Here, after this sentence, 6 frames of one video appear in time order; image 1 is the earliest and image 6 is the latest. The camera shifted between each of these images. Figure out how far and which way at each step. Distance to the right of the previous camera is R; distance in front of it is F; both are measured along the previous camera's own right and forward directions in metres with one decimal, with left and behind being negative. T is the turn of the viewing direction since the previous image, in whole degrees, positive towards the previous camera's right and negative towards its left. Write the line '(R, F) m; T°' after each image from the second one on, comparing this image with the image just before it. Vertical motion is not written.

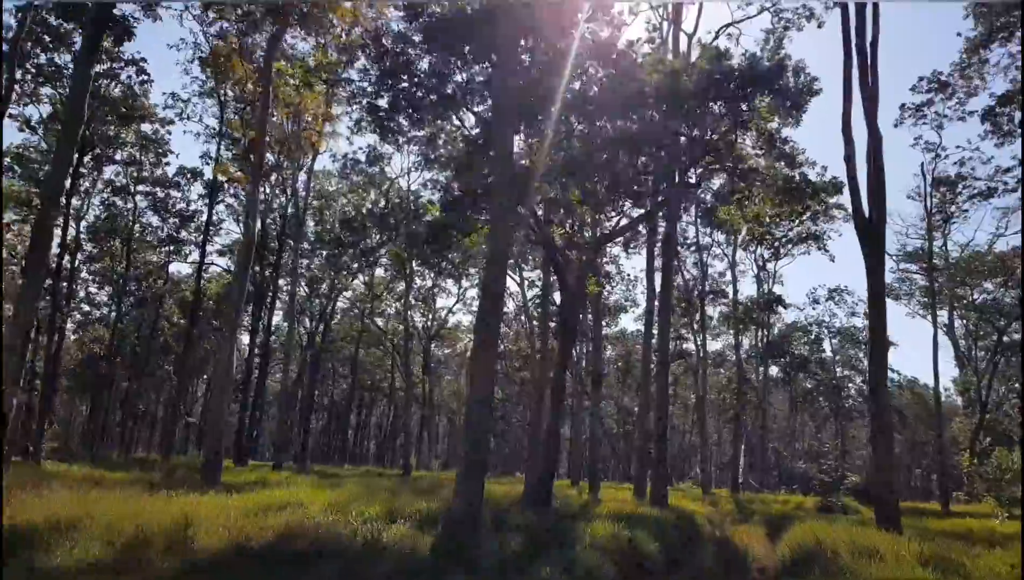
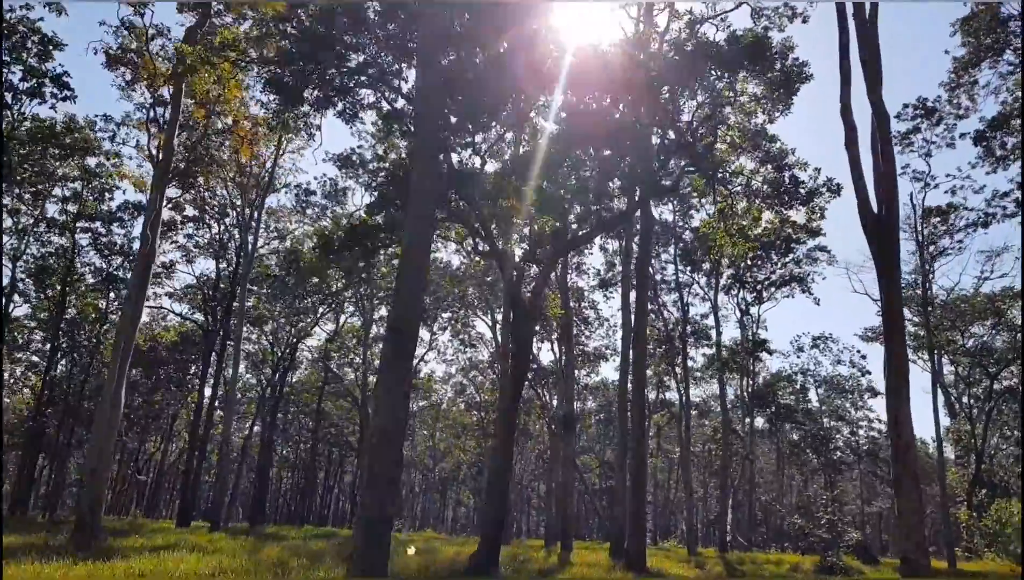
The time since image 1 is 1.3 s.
(+0.4, +1.6) m; +1°
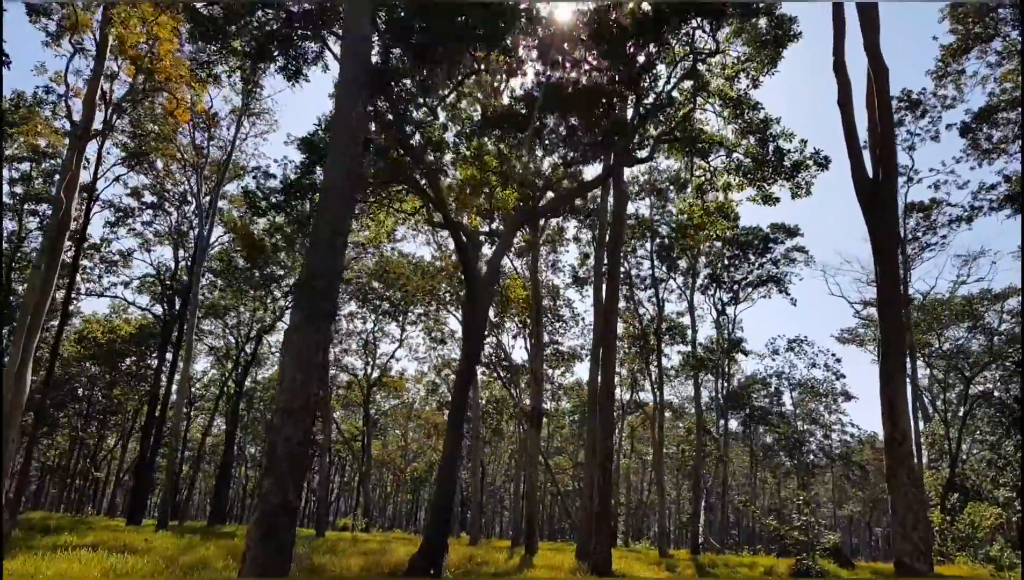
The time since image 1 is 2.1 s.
(+0.2, +0.9) m; +2°
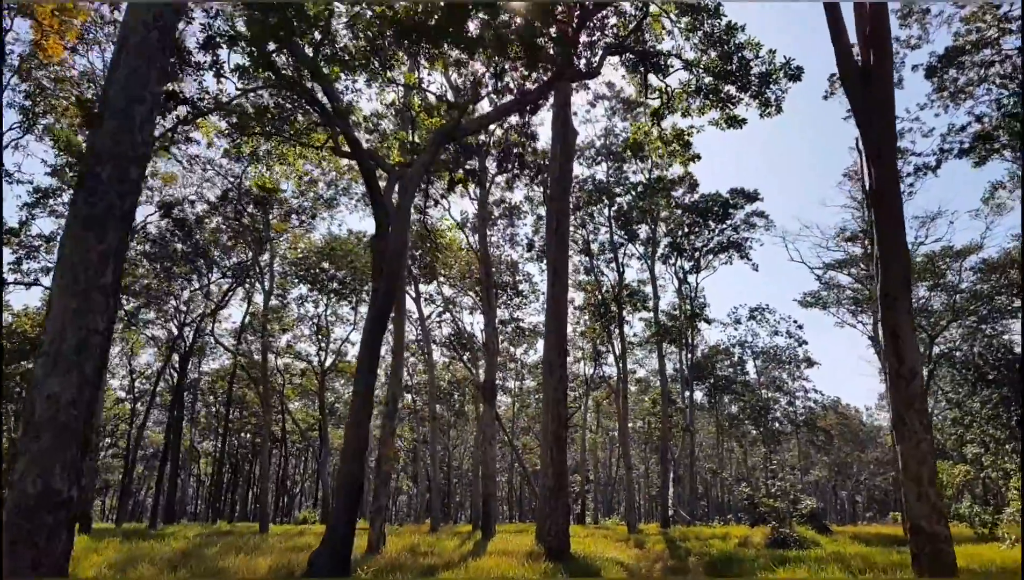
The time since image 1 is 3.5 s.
(+0.3, +1.4) m; +3°
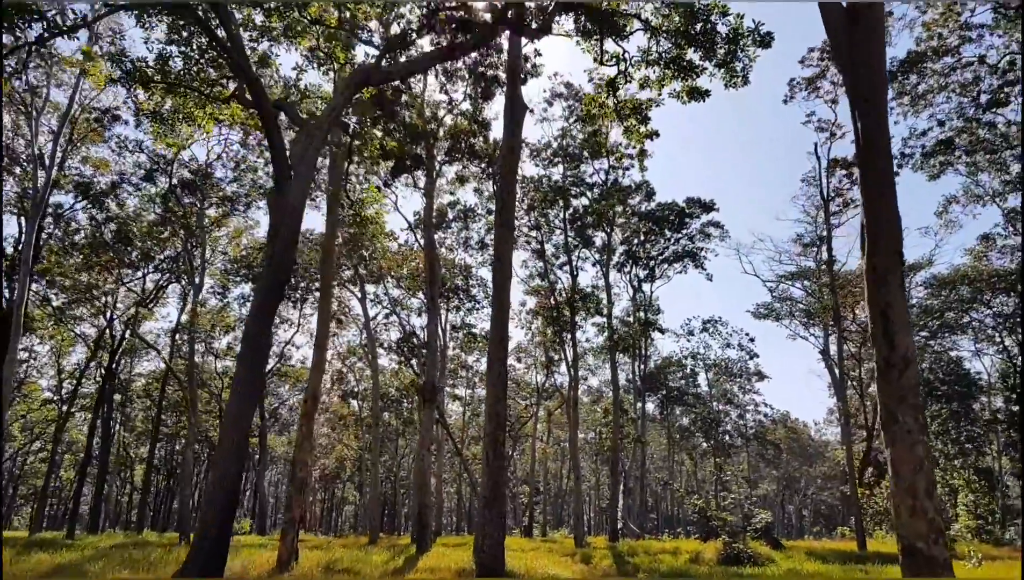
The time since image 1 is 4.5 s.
(+0.2, +1.0) m; +3°
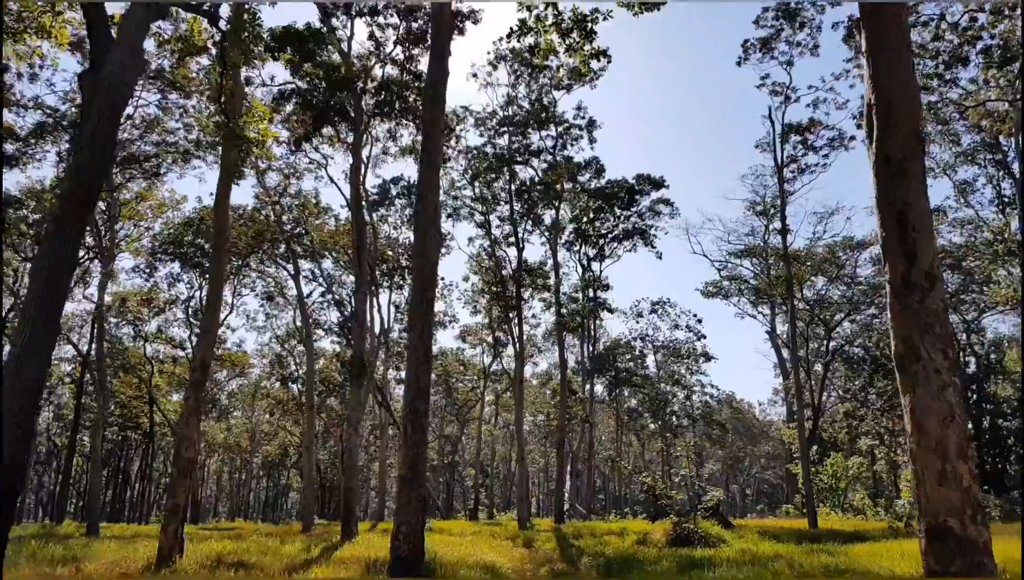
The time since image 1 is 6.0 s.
(+0.3, +1.2) m; +4°
